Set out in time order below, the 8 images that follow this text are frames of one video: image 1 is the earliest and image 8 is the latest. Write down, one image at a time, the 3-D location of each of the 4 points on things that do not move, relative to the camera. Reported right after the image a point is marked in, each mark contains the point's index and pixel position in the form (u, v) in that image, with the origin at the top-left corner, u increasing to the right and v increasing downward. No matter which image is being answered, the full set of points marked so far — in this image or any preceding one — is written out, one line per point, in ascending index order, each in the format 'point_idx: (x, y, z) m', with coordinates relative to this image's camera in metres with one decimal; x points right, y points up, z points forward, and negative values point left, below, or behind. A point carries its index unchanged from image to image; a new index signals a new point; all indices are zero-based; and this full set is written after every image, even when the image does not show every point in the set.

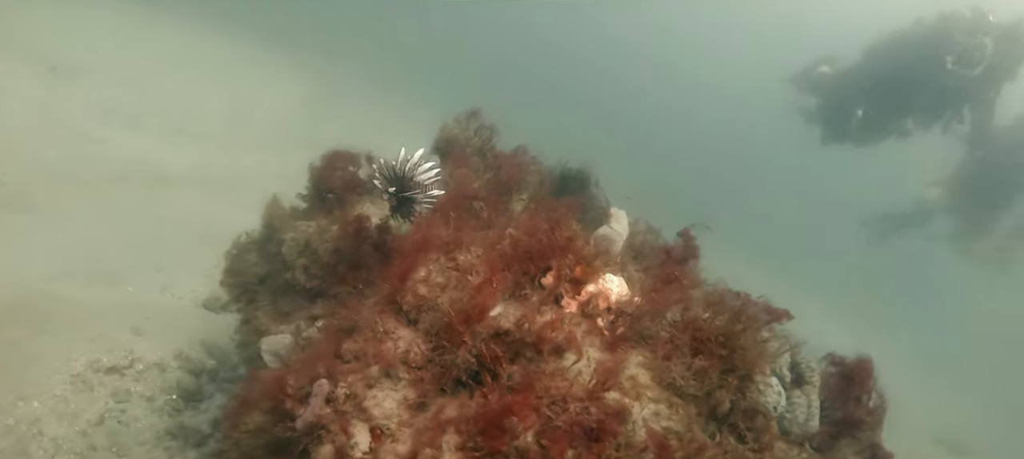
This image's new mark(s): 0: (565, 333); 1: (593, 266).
0: (+0.3, -0.6, +3.5) m
1: (+0.6, -0.3, +4.0) m
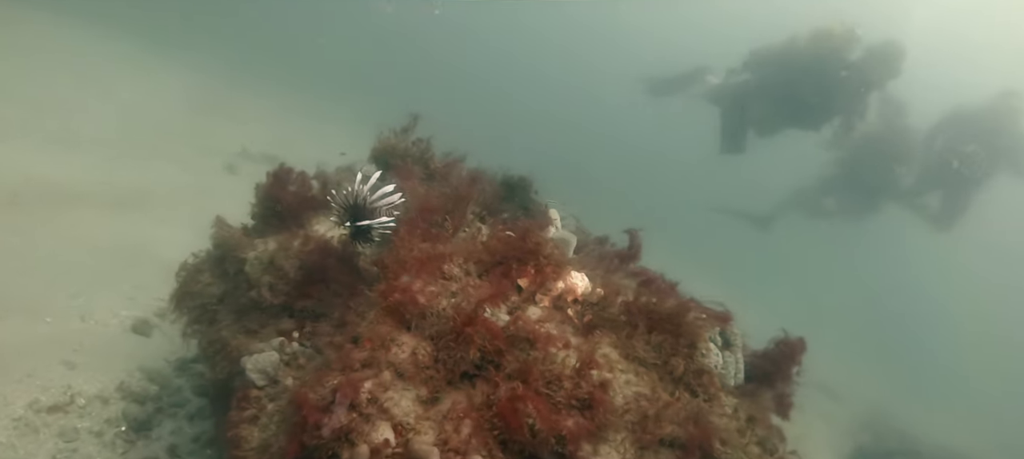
0: (+0.3, -0.7, +4.2) m
1: (+0.4, -0.3, +4.6) m
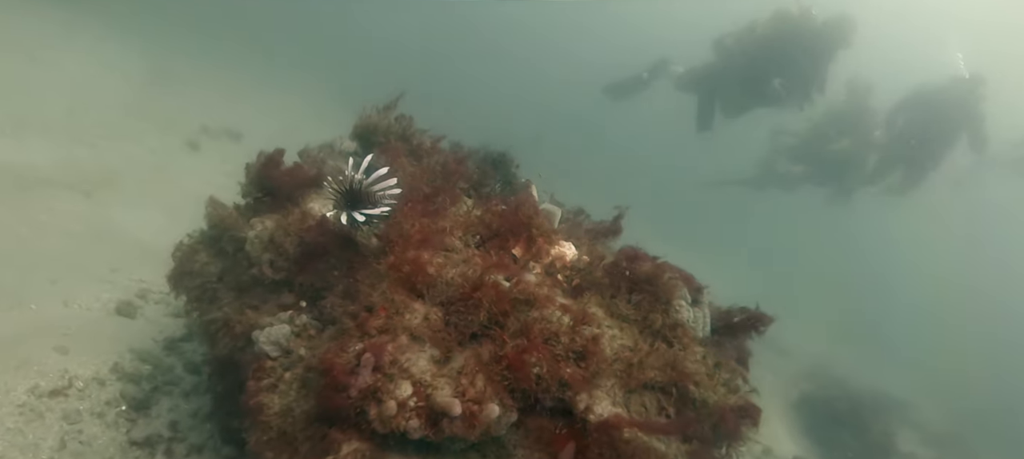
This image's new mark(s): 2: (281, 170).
0: (+0.3, -0.5, +4.7) m
1: (+0.3, -0.1, +5.1) m
2: (-2.5, +0.6, +6.2) m
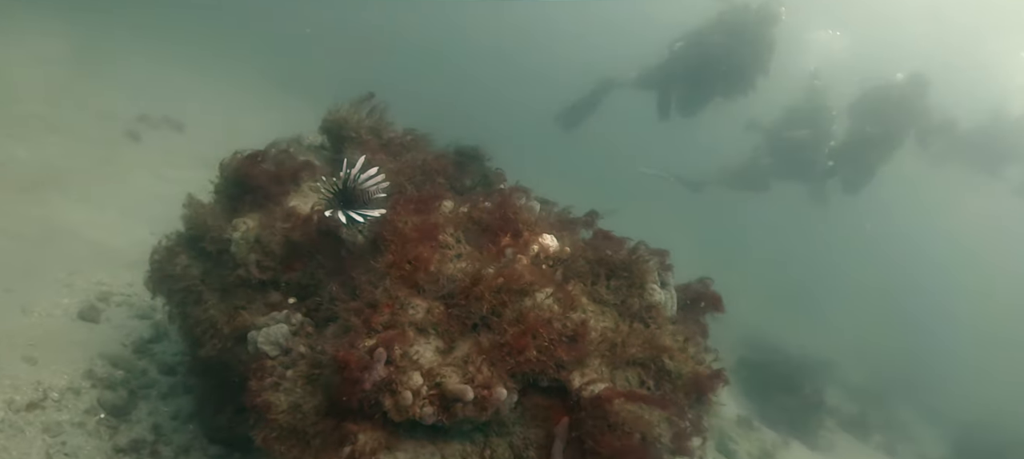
0: (+0.2, -0.4, +5.1) m
1: (+0.2, 0.0, +5.5) m
2: (-2.7, +0.7, +6.2) m
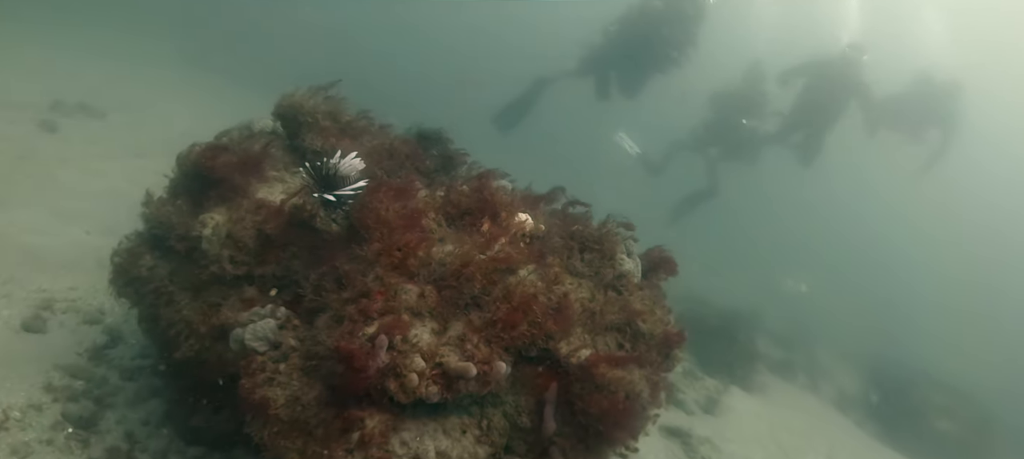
0: (+0.1, -0.2, +5.4) m
1: (0.0, +0.2, +5.8) m
2: (-3.1, +0.7, +6.0) m
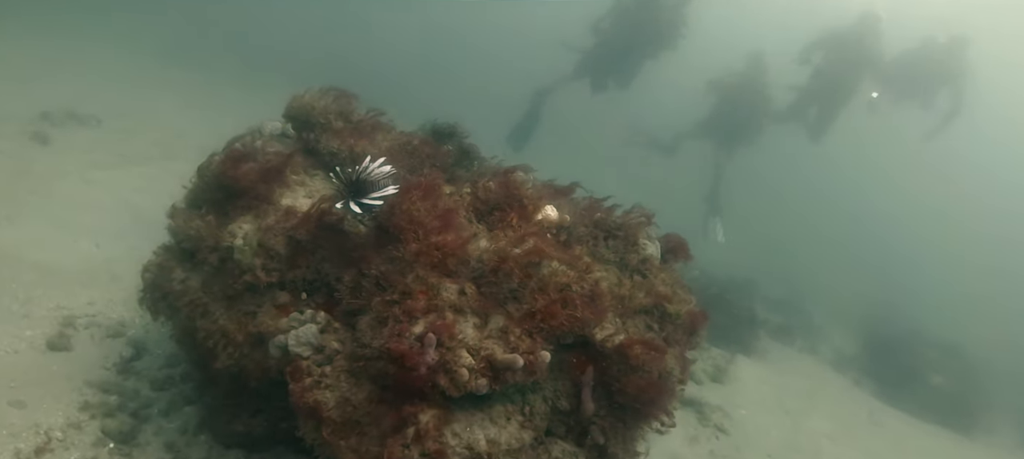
0: (+0.4, -0.2, +5.5) m
1: (+0.2, +0.3, +5.9) m
2: (-2.8, +0.6, +6.0) m
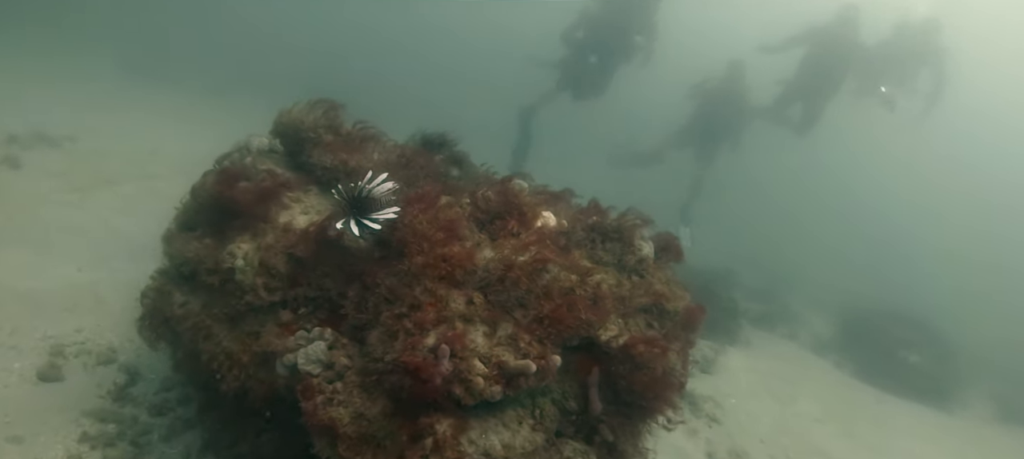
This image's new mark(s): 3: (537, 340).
0: (+0.4, -0.2, +5.6) m
1: (+0.2, +0.2, +6.0) m
2: (-2.9, +0.4, +5.9) m
3: (+0.2, -1.0, +5.2) m
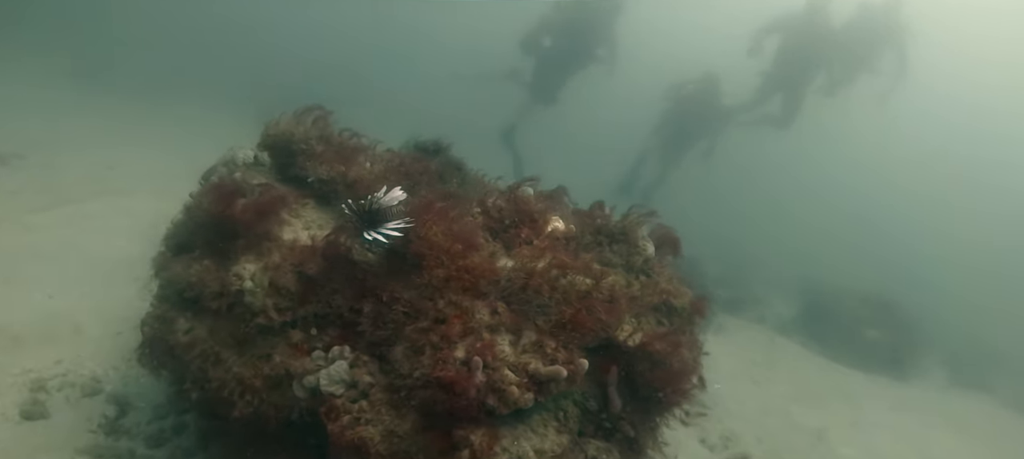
0: (+0.5, -0.3, +5.7) m
1: (+0.3, +0.2, +6.0) m
2: (-2.7, +0.2, +5.6) m
3: (+0.5, -1.1, +5.2) m
